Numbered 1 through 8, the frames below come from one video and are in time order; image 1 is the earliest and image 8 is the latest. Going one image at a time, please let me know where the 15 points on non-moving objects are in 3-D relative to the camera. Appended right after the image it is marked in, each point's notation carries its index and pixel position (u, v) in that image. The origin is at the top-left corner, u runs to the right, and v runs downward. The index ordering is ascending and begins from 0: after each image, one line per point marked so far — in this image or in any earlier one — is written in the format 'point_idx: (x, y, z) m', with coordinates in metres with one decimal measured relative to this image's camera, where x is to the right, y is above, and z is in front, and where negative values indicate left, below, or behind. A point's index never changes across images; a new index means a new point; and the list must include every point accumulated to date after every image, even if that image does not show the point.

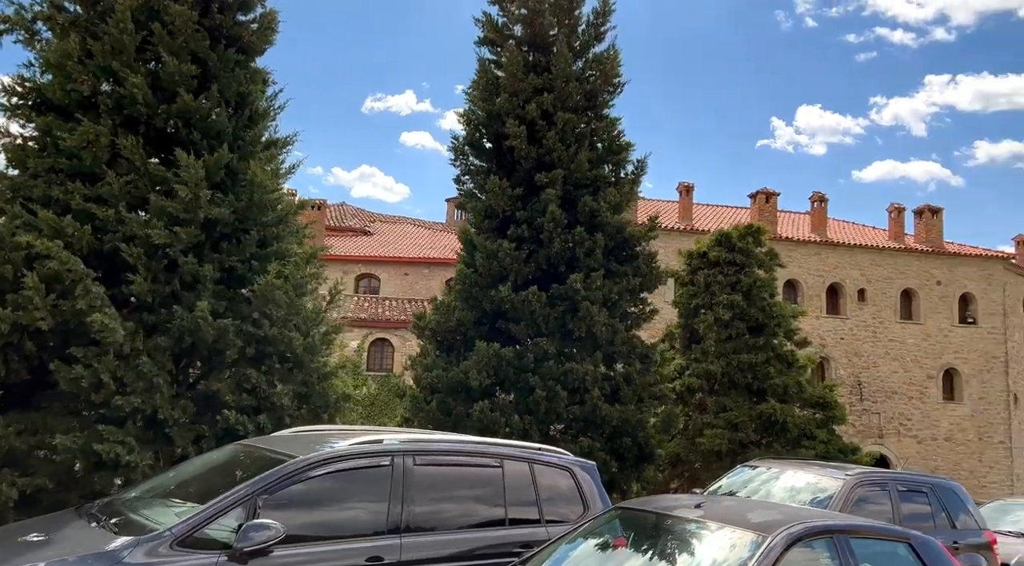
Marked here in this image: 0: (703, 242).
0: (+4.2, +1.0, +18.5) m
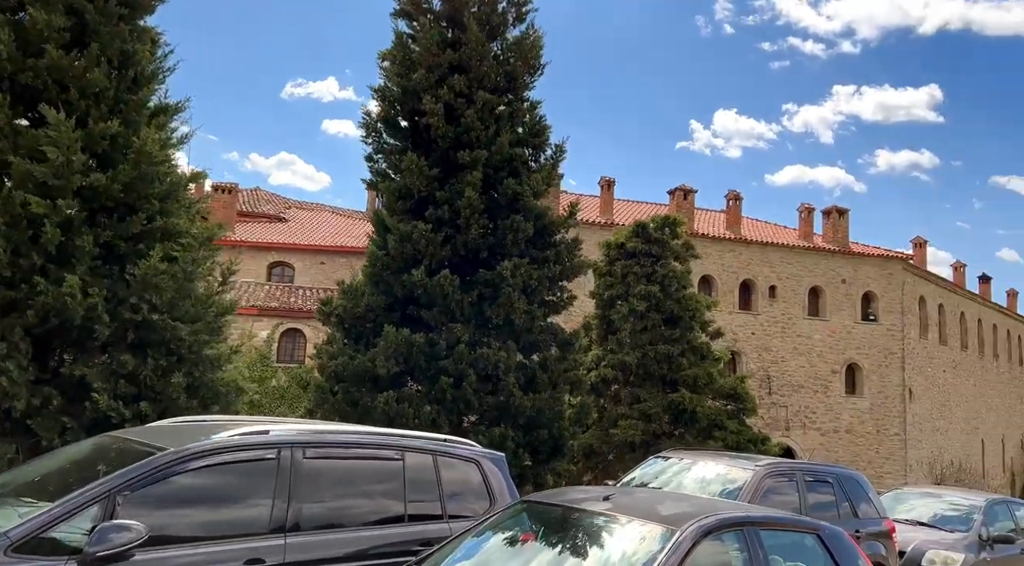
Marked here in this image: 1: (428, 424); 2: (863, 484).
0: (+2.5, +1.4, +18.5) m
1: (-1.3, -2.1, +11.0) m
2: (+4.4, -2.5, +9.4) m
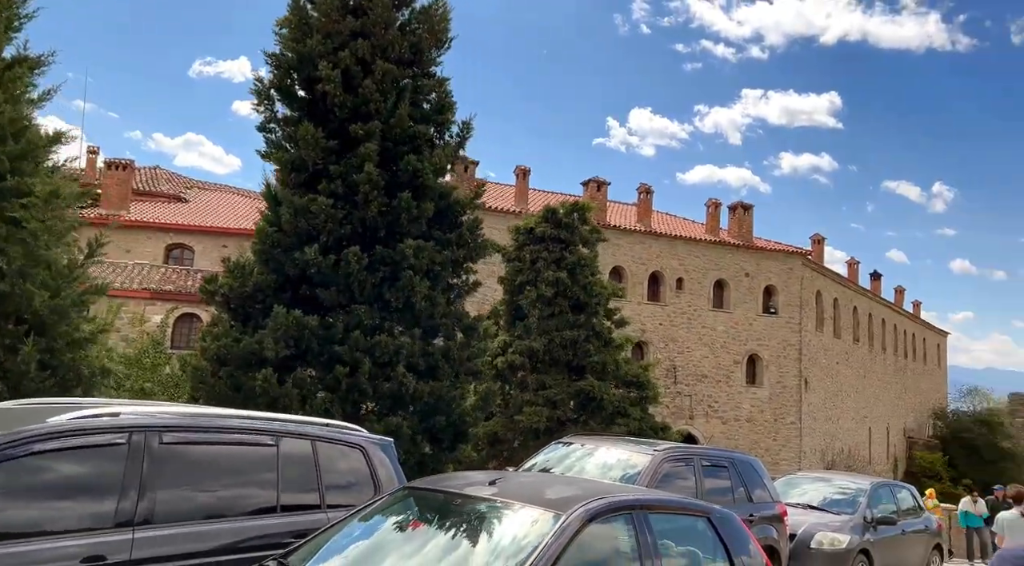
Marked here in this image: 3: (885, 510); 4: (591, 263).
0: (+0.3, +1.7, +18.4) m
1: (-2.7, -1.8, +10.6) m
2: (+3.1, -2.4, +9.6) m
3: (+6.0, -3.6, +12.1) m
4: (+1.8, +0.5, +17.8) m
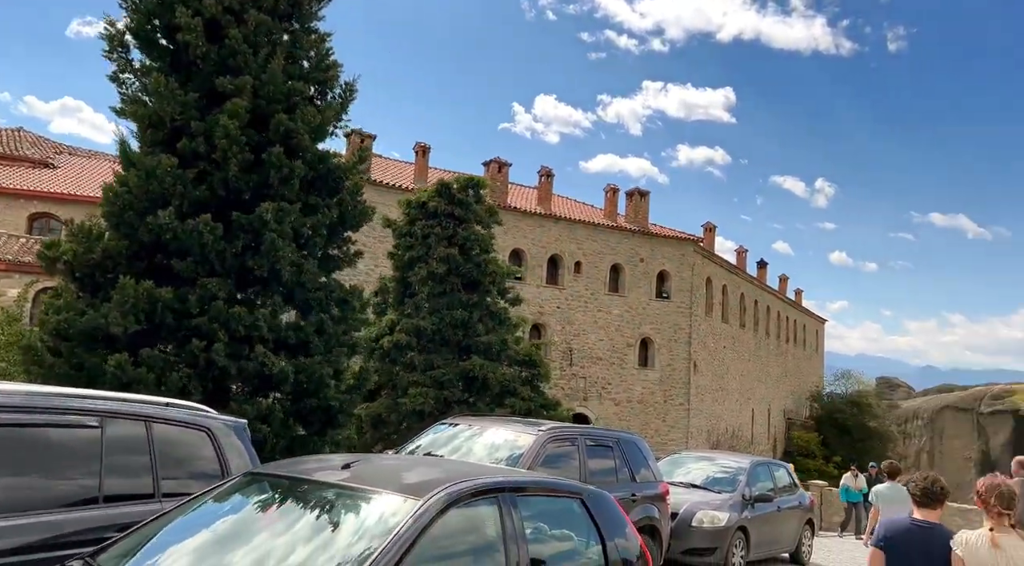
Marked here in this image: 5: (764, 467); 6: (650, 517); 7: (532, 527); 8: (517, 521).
0: (-2.1, +2.2, +17.8) m
1: (-4.2, -1.4, +9.8) m
2: (+1.7, -2.1, +9.6) m
3: (+4.1, -3.4, +12.5) m
4: (-0.6, +1.0, +17.5) m
5: (+4.3, -3.1, +12.9) m
6: (+1.6, -2.7, +8.9) m
7: (+0.1, -1.3, +4.0) m
8: (0.0, -1.2, +3.8) m
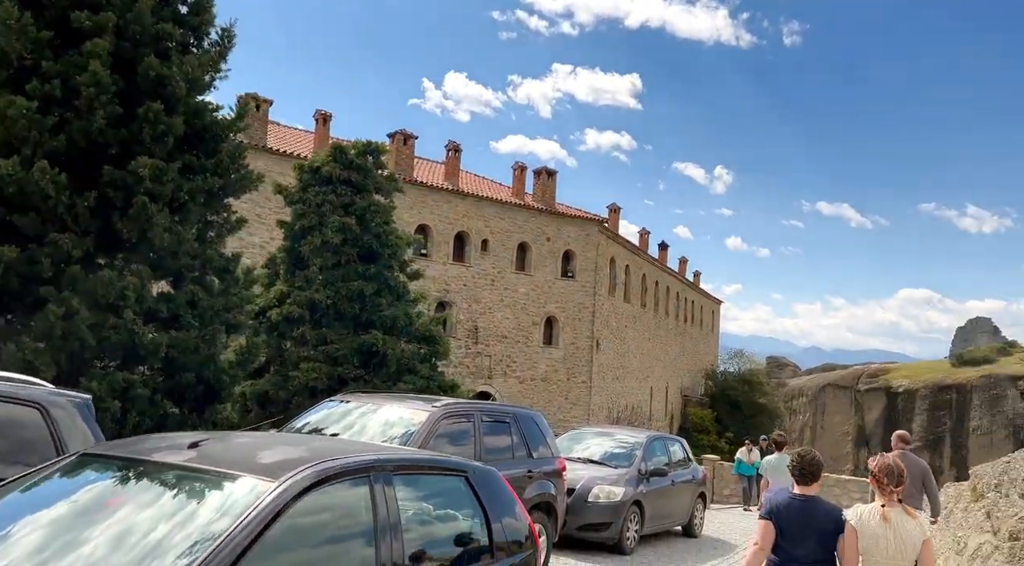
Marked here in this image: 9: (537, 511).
0: (-4.3, +2.8, +17.0) m
1: (-5.5, -1.0, +8.9) m
2: (+0.4, -1.8, +9.4) m
3: (+2.4, -3.0, +12.6) m
4: (-2.8, +1.6, +16.9) m
5: (+2.5, -2.7, +13.0) m
6: (+0.4, -2.4, +8.7) m
7: (-0.5, -1.1, +3.6) m
8: (-0.6, -1.0, +3.5) m
9: (+0.3, -2.6, +8.7) m
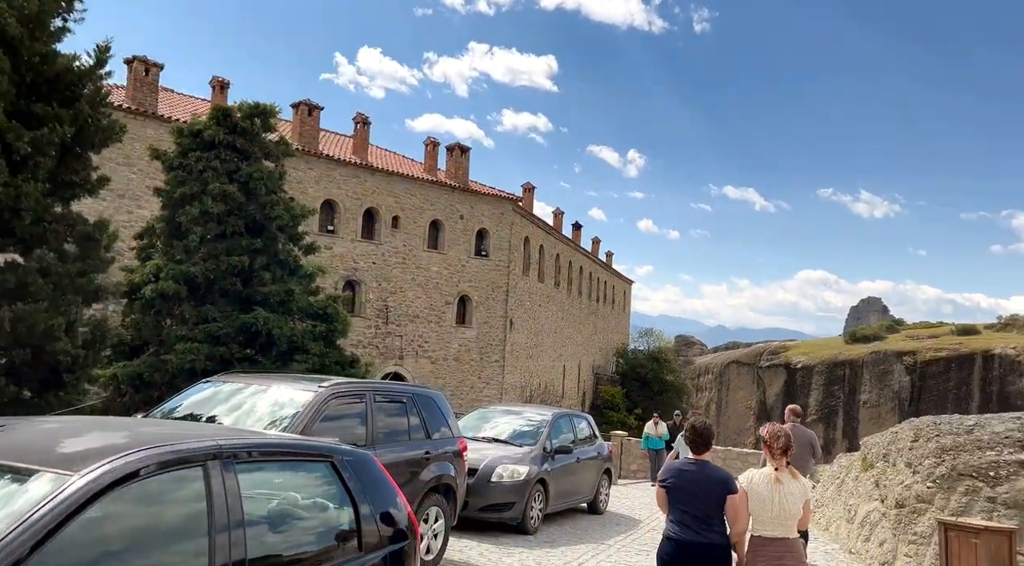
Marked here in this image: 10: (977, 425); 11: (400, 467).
0: (-6.3, +3.3, +16.0) m
1: (-6.6, -0.7, +7.9) m
2: (-0.9, -1.5, +9.1) m
3: (+0.9, -2.6, +12.5) m
4: (-4.8, +2.1, +16.0) m
5: (+0.9, -2.3, +12.9) m
6: (-0.7, -2.1, +8.4) m
7: (-1.0, -0.9, +3.2) m
8: (-1.1, -0.9, +3.0) m
9: (-0.9, -2.3, +8.4) m
10: (+6.6, -2.0, +10.7) m
11: (-1.2, -1.9, +7.8) m
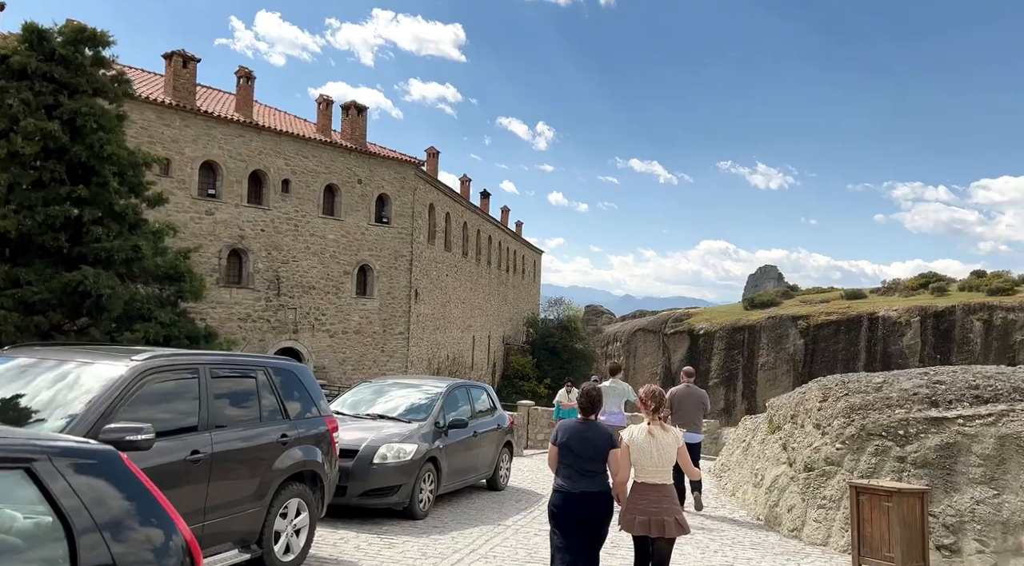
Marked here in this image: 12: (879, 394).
0: (-8.4, +4.0, +13.8) m
1: (-7.7, -0.4, +5.9) m
2: (-2.1, -1.0, +7.8) m
3: (-0.8, -2.0, +11.4) m
4: (-6.9, +2.7, +14.1) m
5: (-0.8, -1.7, +11.8) m
6: (-1.9, -1.7, +7.2) m
7: (-1.6, -0.6, +1.9) m
8: (-1.7, -0.6, +1.8) m
9: (-2.0, -1.9, +7.1) m
10: (+5.1, -1.4, +10.3) m
11: (-2.3, -1.5, +6.5) m
12: (+4.9, -1.5, +10.1) m
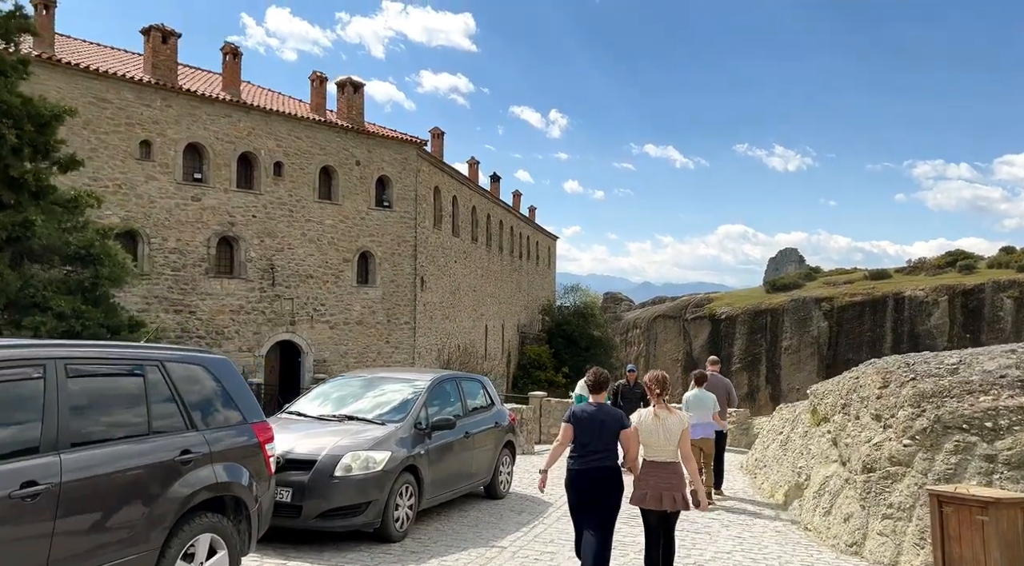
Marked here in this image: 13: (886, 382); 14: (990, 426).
0: (-8.5, +4.1, +12.2) m
1: (-7.9, -0.3, +4.3) m
2: (-2.2, -0.7, +6.1) m
3: (-0.8, -1.6, +9.7) m
4: (-7.0, +3.0, +12.5) m
5: (-0.8, -1.3, +10.1) m
6: (-2.0, -1.4, +5.5) m
7: (-1.9, -0.5, +0.2) m
8: (-1.9, -0.4, 0.0) m
9: (-2.1, -1.6, +5.4) m
10: (+5.0, -0.9, +8.4) m
11: (-2.4, -1.2, +4.8) m
12: (+4.8, -1.0, +8.2) m
13: (+4.5, -1.2, +9.1) m
14: (+4.8, -1.5, +7.7) m
